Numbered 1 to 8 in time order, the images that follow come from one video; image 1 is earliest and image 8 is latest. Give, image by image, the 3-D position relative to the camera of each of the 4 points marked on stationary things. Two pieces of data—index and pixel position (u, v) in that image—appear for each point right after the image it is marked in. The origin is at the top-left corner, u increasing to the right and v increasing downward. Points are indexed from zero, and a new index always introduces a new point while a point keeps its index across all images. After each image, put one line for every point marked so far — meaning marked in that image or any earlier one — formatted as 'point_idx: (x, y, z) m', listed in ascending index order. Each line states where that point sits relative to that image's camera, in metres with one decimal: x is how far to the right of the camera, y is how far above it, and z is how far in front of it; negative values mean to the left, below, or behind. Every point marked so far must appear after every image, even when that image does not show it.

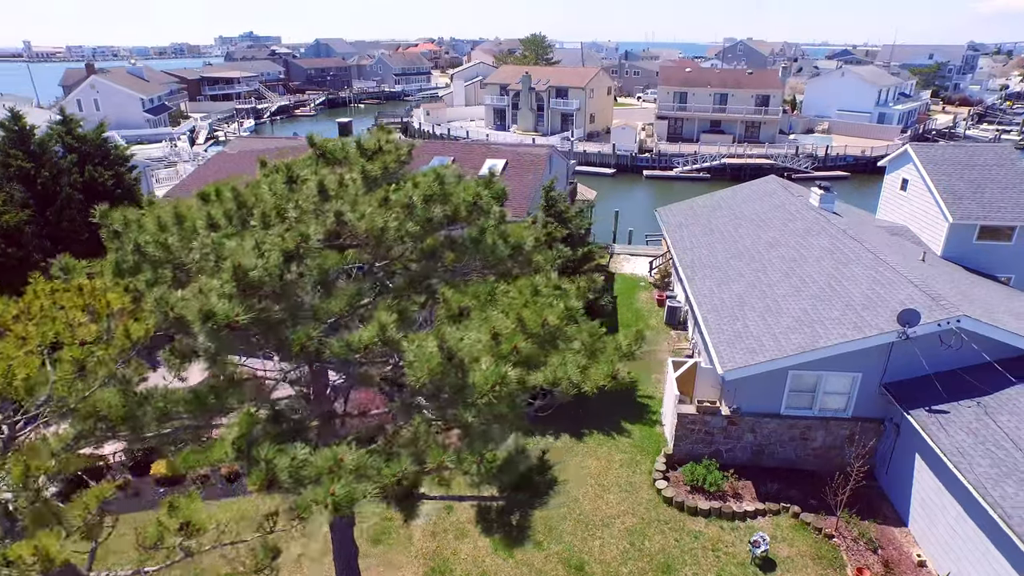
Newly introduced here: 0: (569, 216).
0: (+1.2, +1.6, +14.0) m
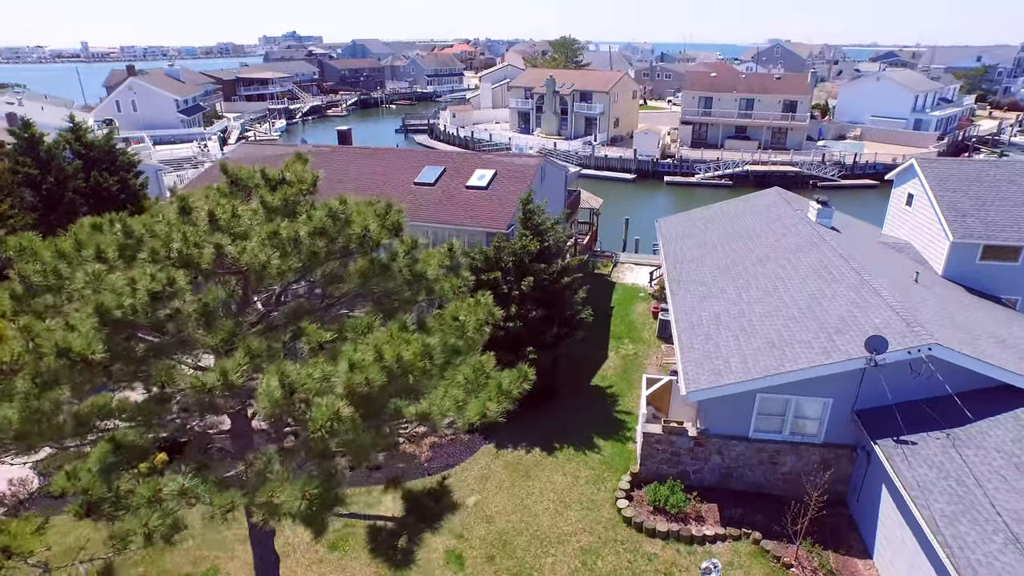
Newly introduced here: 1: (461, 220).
0: (+0.7, +1.3, +14.0) m
1: (-1.2, +1.6, +15.0) m
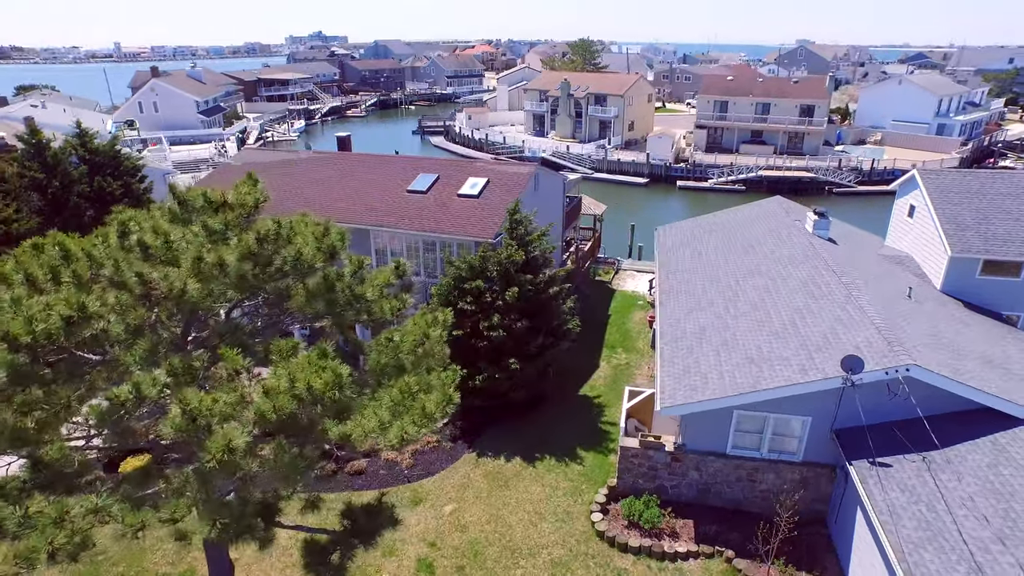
0: (+0.4, +1.0, +14.1) m
1: (-1.4, +1.4, +15.1) m
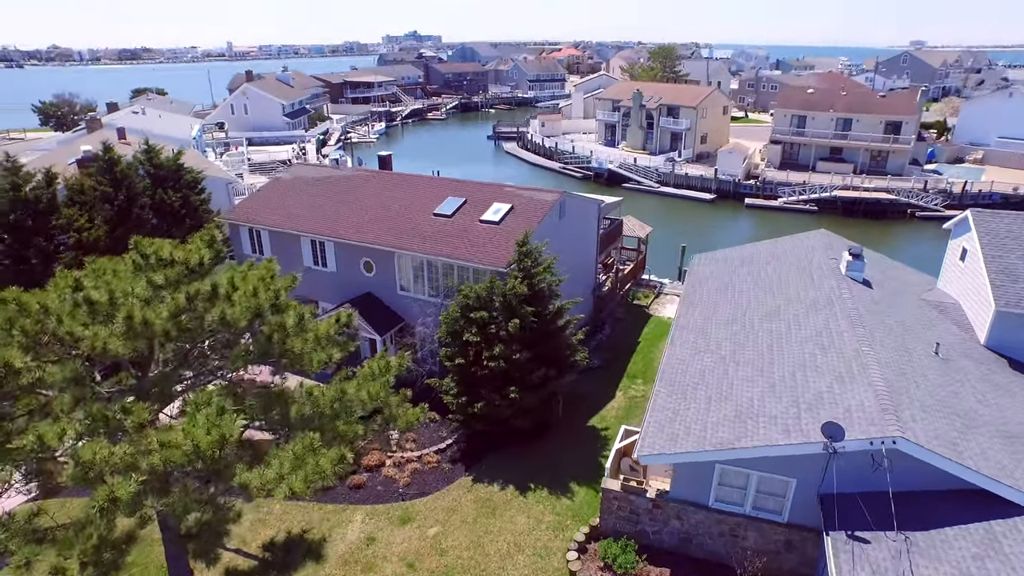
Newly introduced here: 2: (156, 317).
0: (+0.6, +0.3, +14.3) m
1: (-1.1, +0.8, +15.6) m
2: (-3.5, -0.3, +6.4) m
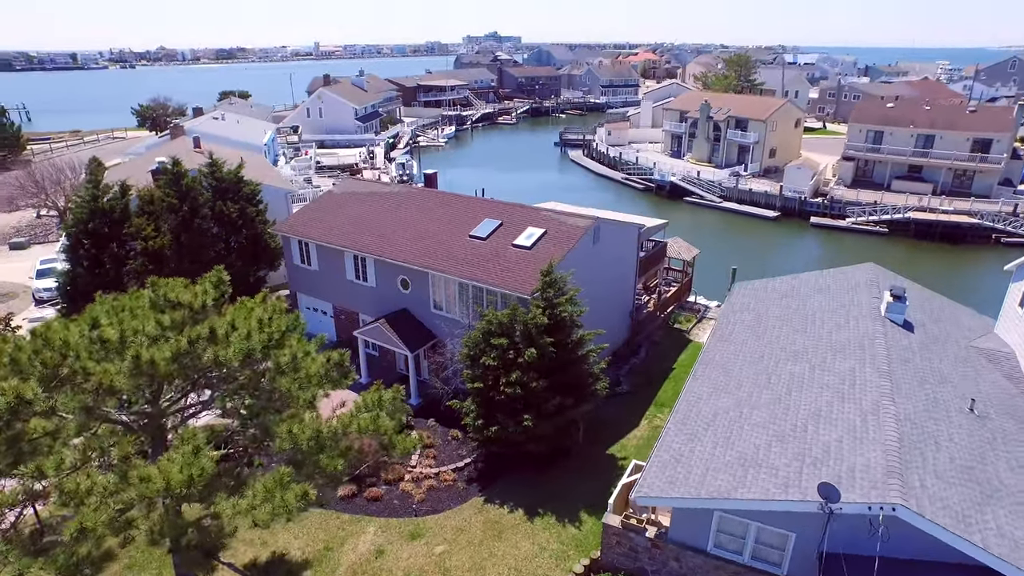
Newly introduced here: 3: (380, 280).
0: (+1.0, -0.3, +14.5) m
1: (-0.4, +0.2, +15.9) m
2: (-3.9, -0.7, +7.1) m
3: (-3.7, +0.2, +18.4) m
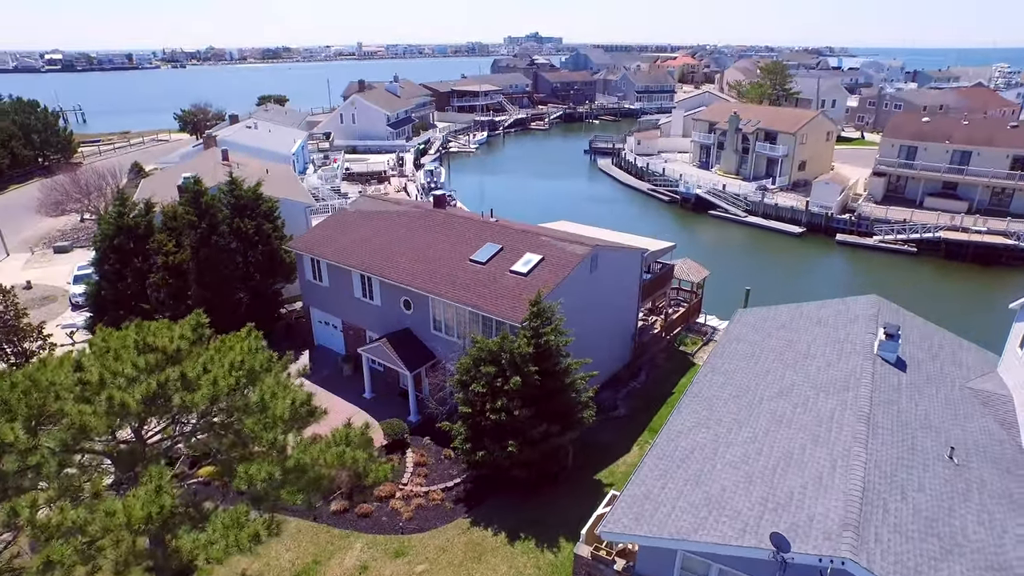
0: (+0.8, -1.0, +14.9) m
1: (-0.6, -0.4, +16.4) m
2: (-4.6, -1.3, +7.8) m
3: (-3.7, -0.4, +19.1) m
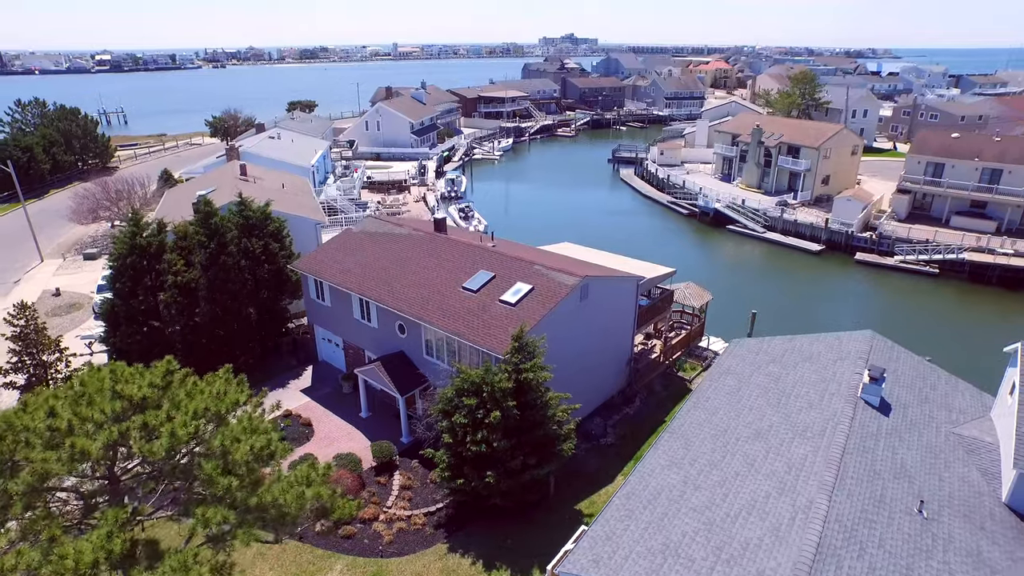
0: (+0.3, -1.8, +15.2) m
1: (-1.0, -1.2, +16.8) m
2: (-5.4, -2.0, +8.4) m
3: (-4.0, -1.1, +19.6) m
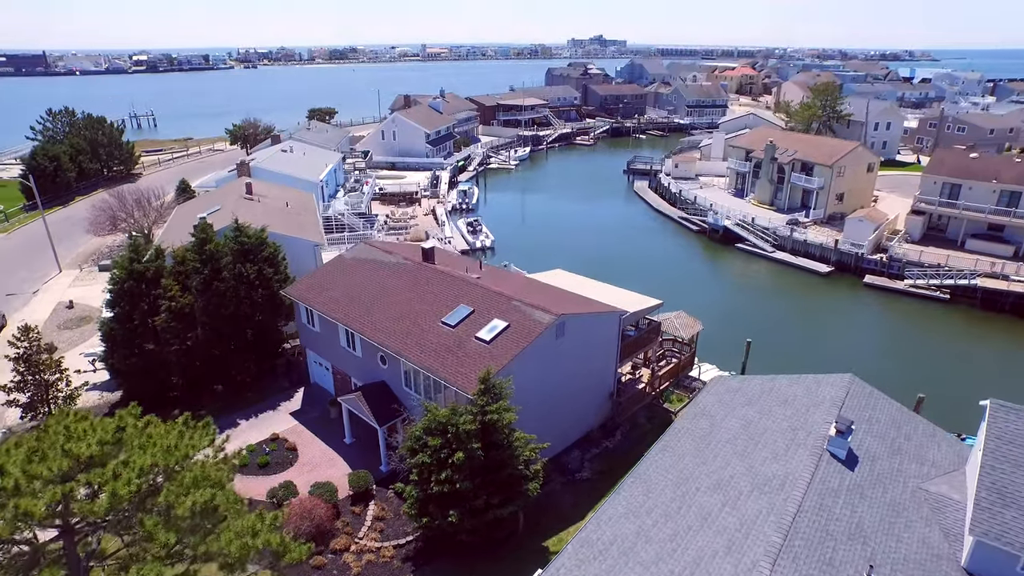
0: (-0.5, -2.9, +15.4) m
1: (-1.7, -2.2, +17.1) m
2: (-6.5, -3.0, +8.9) m
3: (-4.6, -2.0, +20.0) m
